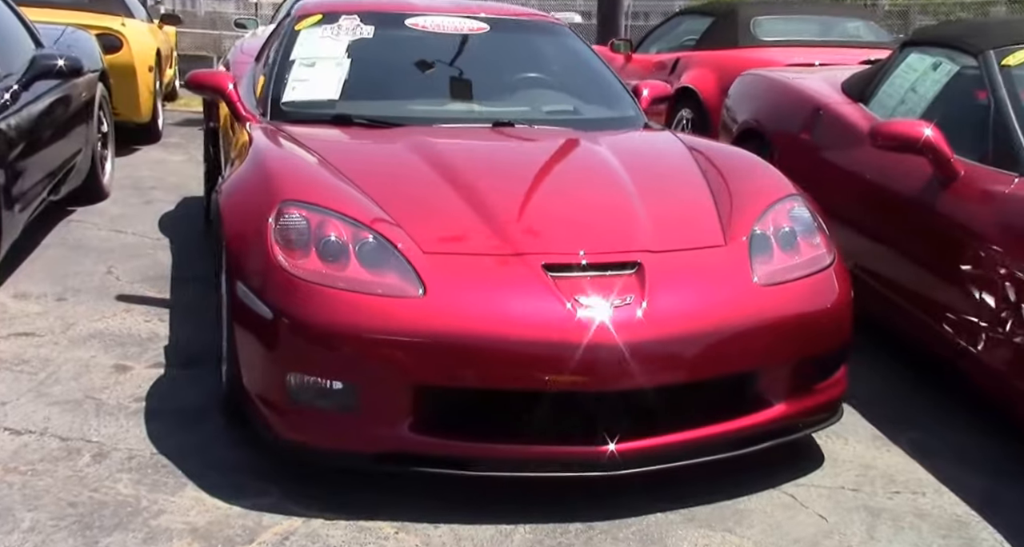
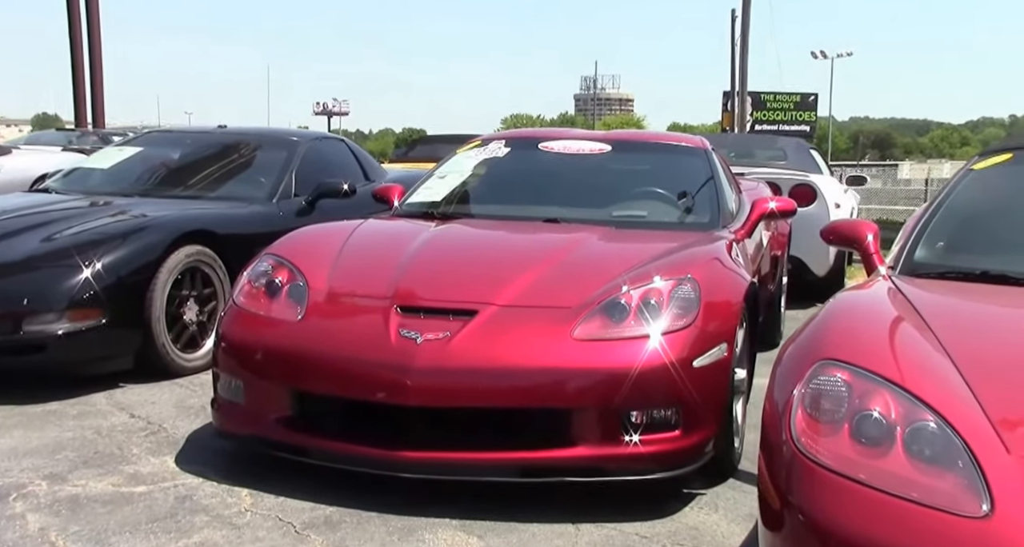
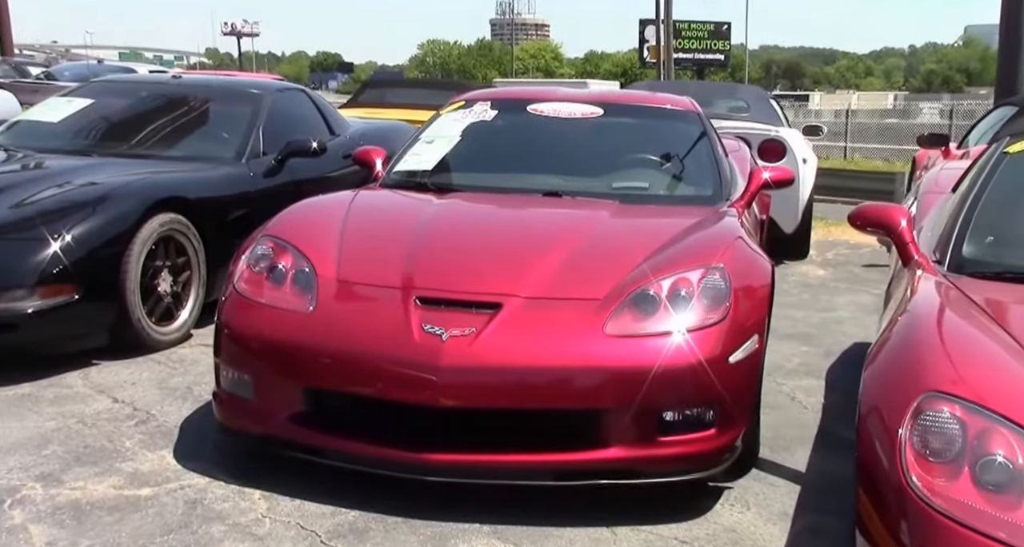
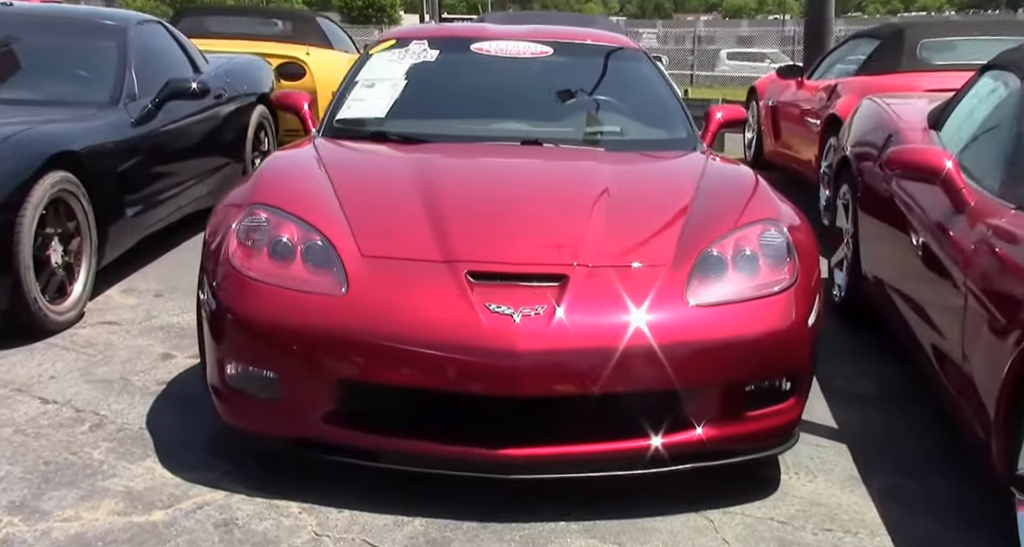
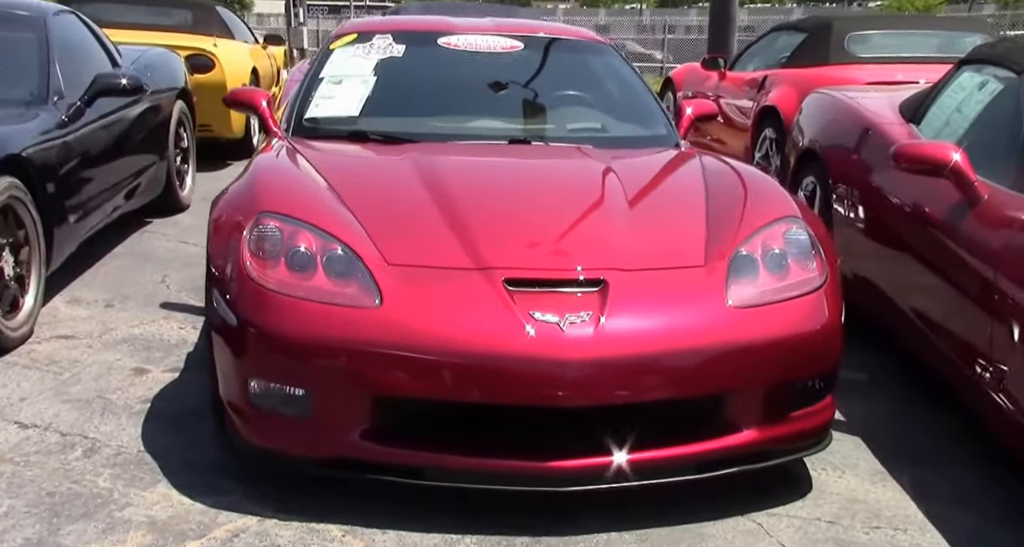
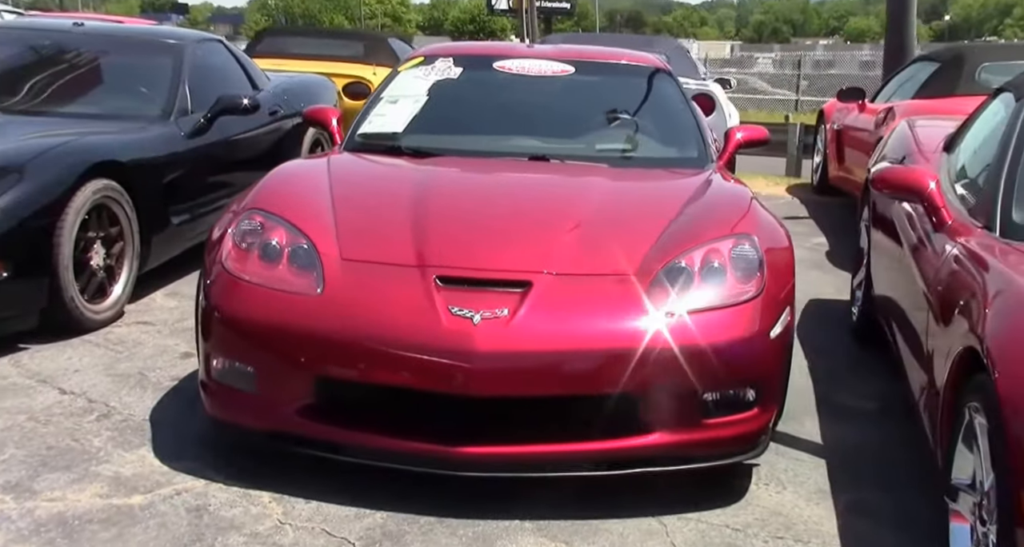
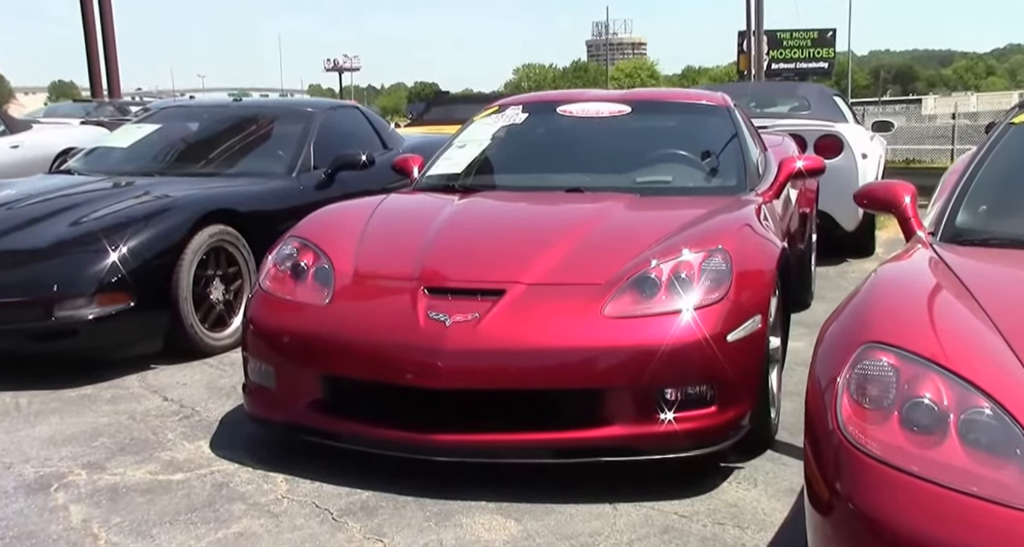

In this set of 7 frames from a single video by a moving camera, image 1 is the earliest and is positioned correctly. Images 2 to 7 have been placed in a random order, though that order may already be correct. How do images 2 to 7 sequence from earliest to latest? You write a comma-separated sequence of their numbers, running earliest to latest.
5, 4, 6, 3, 7, 2
